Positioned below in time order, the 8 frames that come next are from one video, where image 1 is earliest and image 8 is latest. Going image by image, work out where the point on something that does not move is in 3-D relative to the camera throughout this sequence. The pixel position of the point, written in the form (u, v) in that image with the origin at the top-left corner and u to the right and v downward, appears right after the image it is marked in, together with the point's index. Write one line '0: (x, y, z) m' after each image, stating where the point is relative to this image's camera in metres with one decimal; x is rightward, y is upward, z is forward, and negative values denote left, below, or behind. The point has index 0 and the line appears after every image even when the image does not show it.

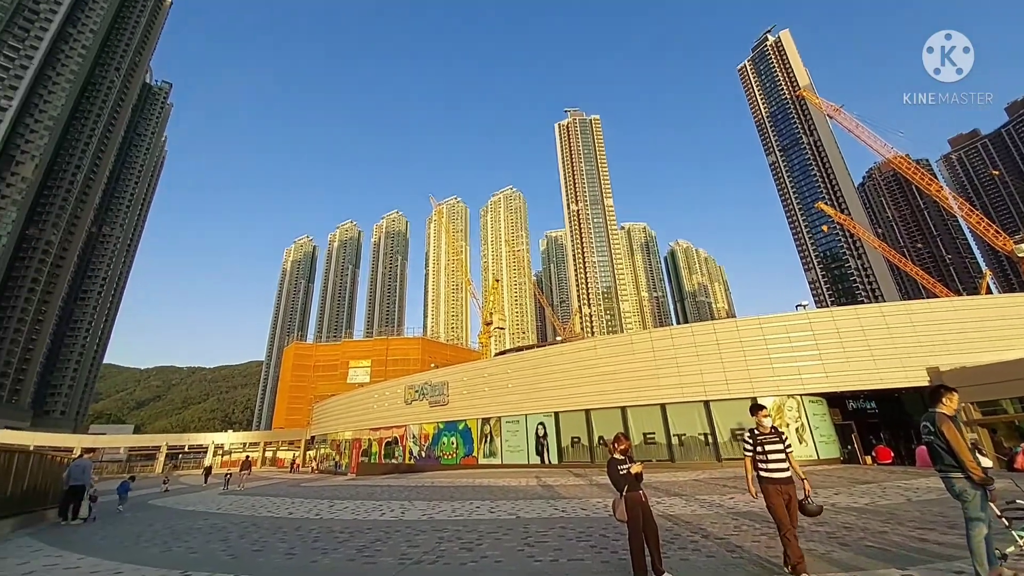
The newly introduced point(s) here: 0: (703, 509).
0: (+4.7, -5.4, +10.2) m
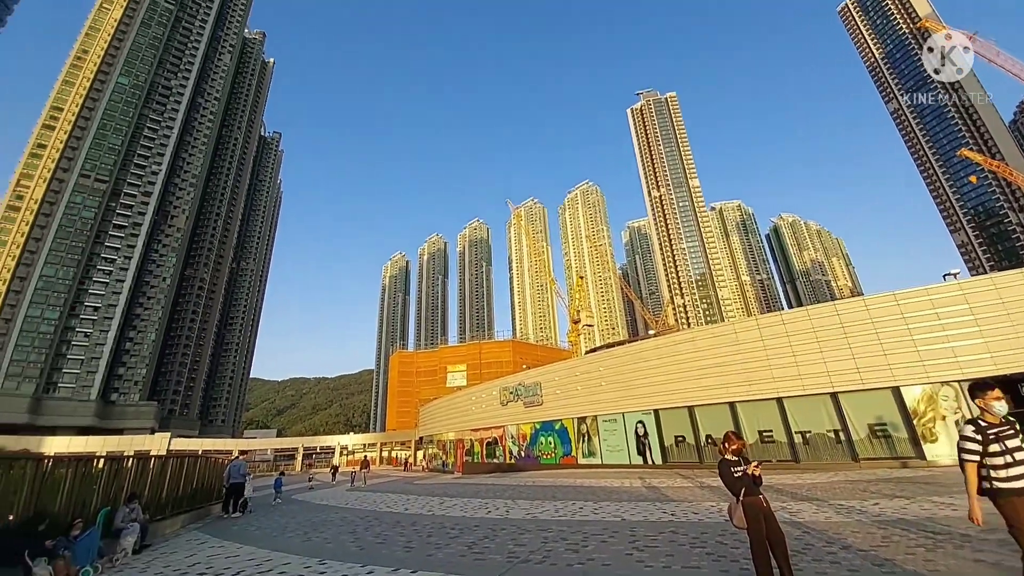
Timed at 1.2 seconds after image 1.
0: (+7.0, -4.9, +8.8) m
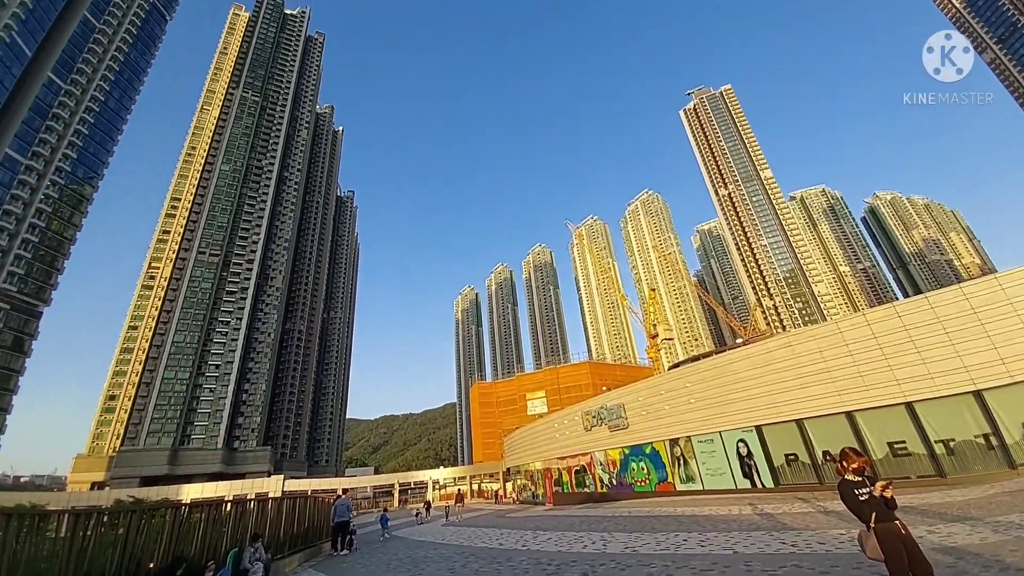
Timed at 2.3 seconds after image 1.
0: (+8.8, -4.5, +7.3) m
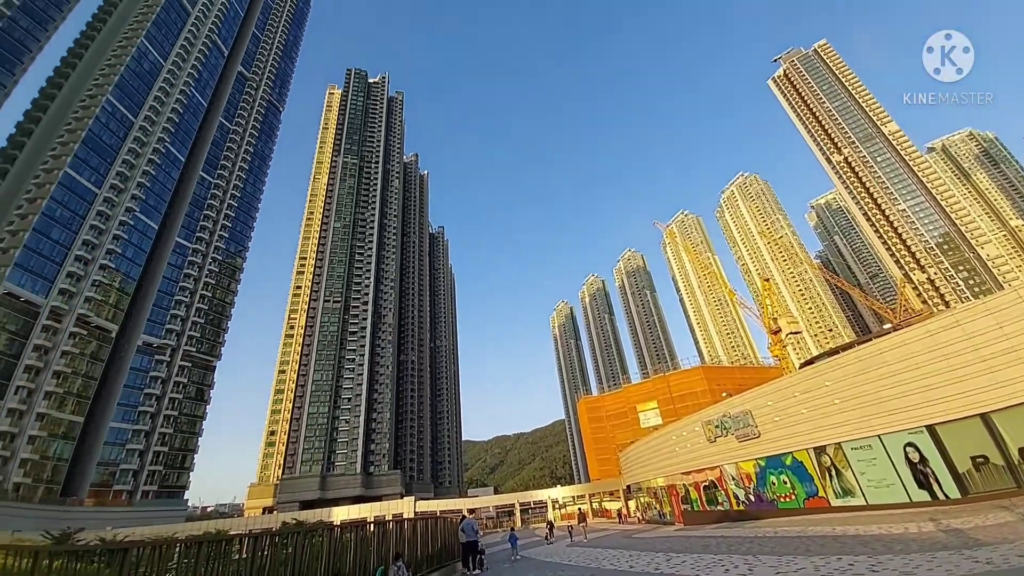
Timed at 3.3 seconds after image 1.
0: (+10.3, -3.7, +5.1) m
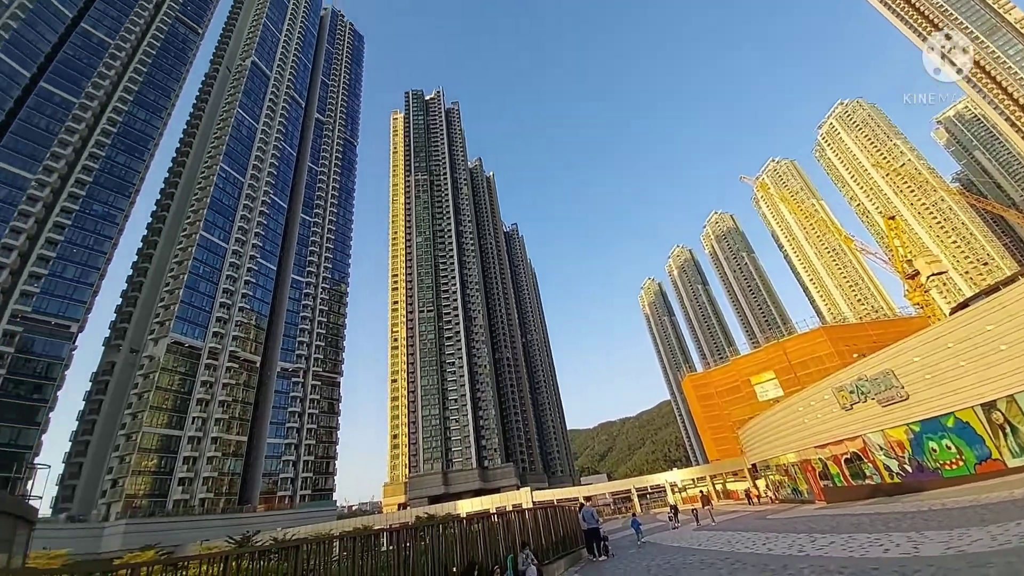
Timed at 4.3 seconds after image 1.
0: (+9.3, -2.5, +7.9) m
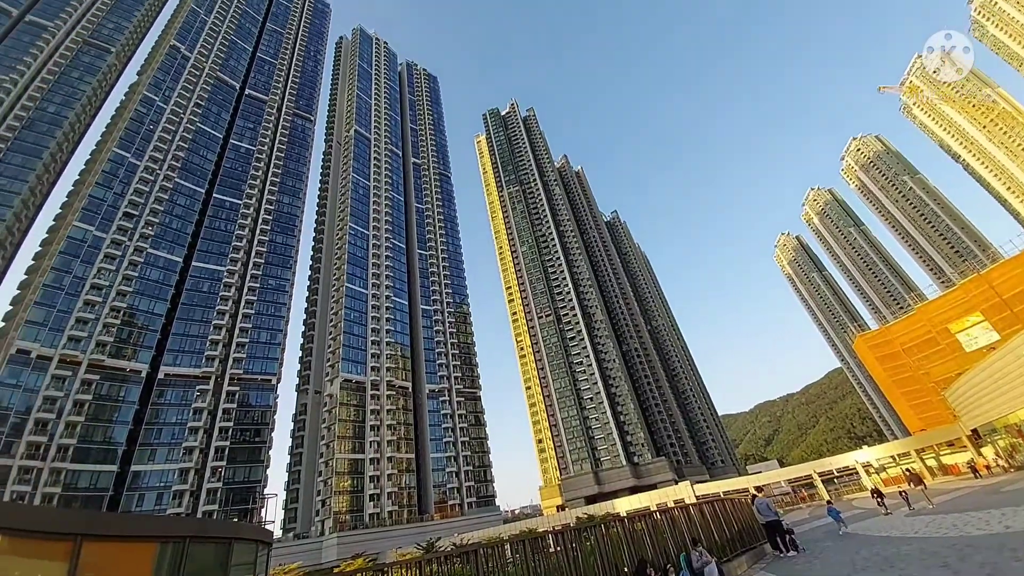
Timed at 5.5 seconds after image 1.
0: (+11.9, -0.6, +7.3) m
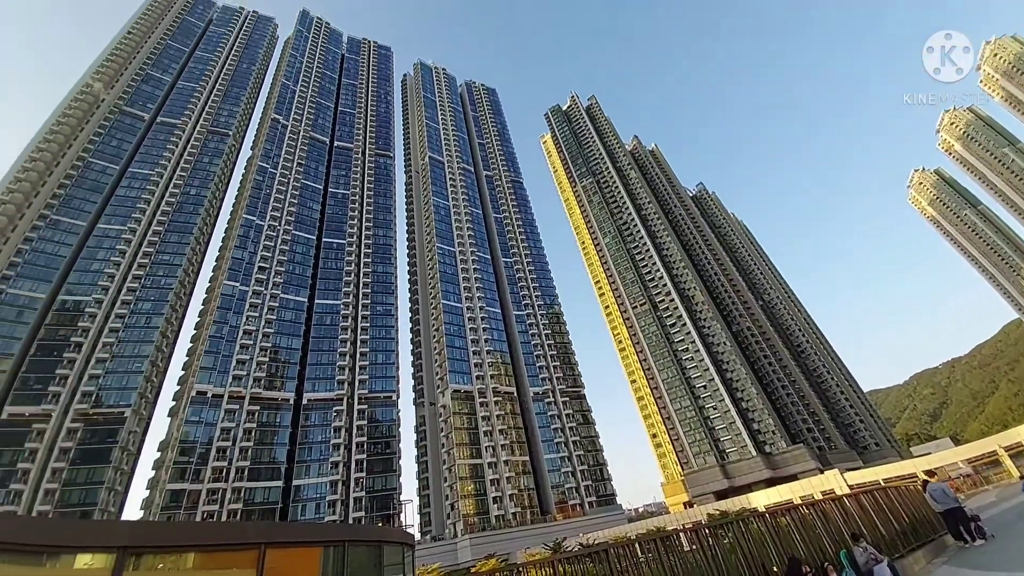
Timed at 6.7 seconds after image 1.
0: (+13.8, +1.5, +6.7) m
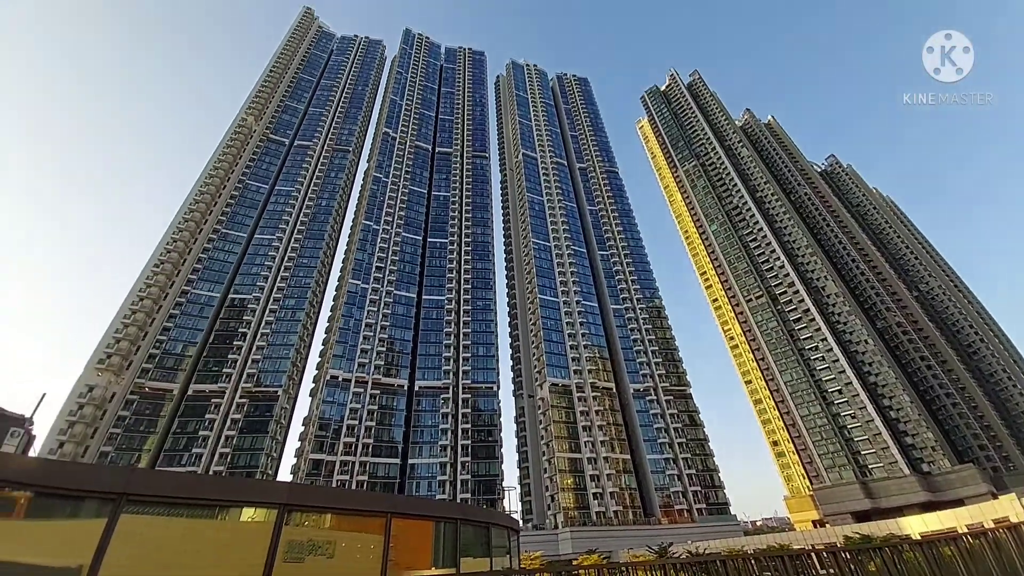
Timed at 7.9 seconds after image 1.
0: (+16.4, +2.8, +3.6) m
